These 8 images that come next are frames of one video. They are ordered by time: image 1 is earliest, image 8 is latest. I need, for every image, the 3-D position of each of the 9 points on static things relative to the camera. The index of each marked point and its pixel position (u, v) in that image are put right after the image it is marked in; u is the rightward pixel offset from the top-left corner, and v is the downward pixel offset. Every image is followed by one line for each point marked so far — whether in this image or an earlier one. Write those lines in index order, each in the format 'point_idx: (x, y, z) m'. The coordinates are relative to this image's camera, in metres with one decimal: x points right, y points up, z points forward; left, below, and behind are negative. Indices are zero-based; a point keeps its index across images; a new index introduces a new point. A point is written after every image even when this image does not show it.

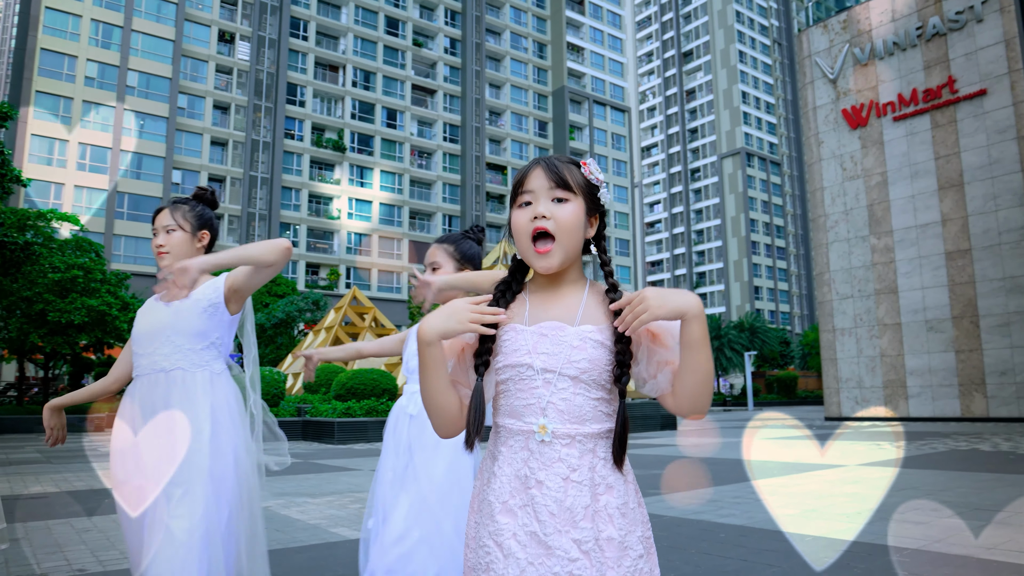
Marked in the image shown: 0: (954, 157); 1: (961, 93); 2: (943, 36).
0: (+12.7, +3.8, +19.3) m
1: (+12.9, +5.7, +19.2) m
2: (+12.6, +7.5, +19.7) m
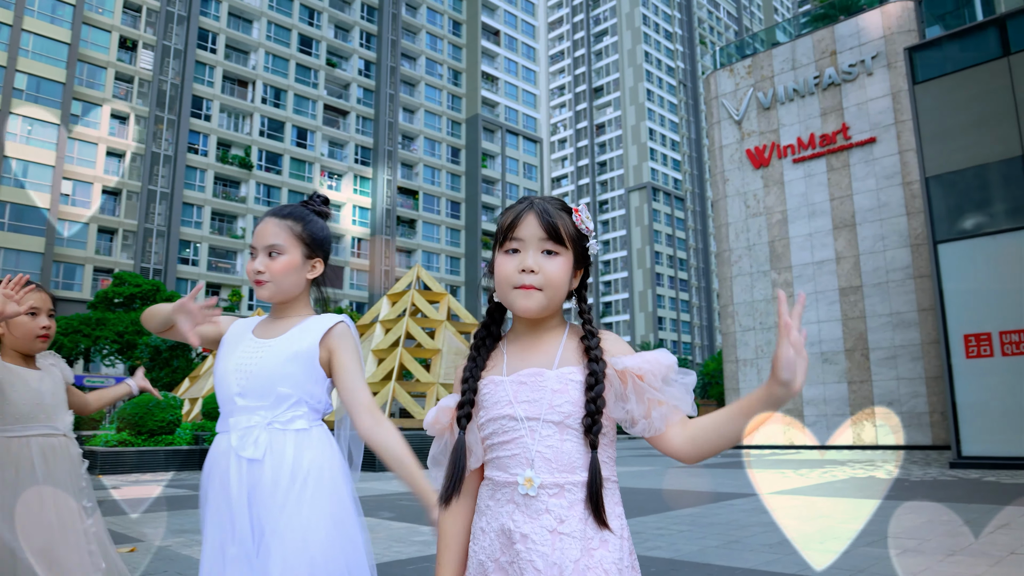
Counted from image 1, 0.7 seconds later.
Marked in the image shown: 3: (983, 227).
0: (+10.4, +2.8, +20.7) m
1: (+10.6, +4.6, +20.6) m
2: (+10.3, +6.4, +21.2) m
3: (+9.1, +1.2, +12.9) m
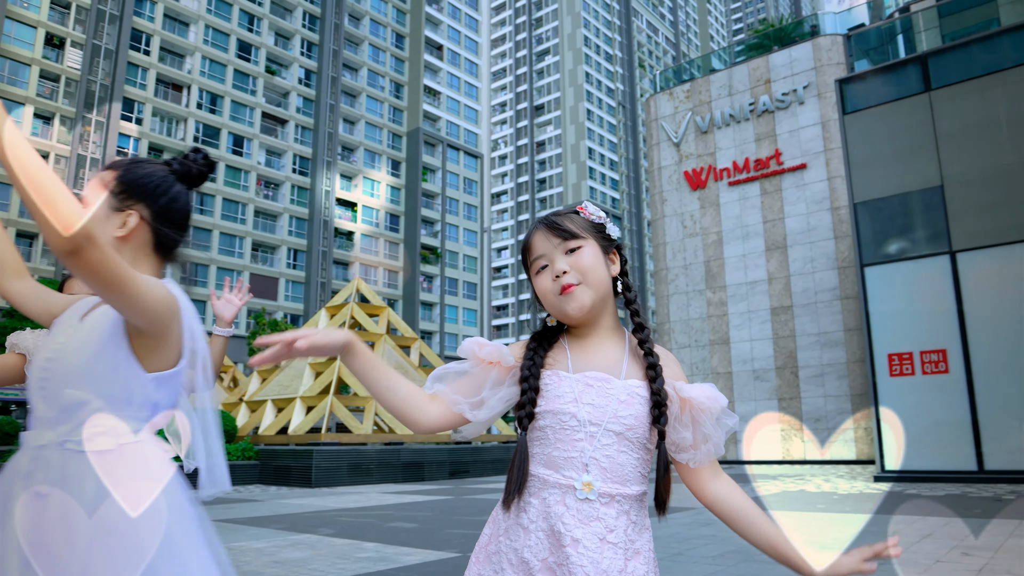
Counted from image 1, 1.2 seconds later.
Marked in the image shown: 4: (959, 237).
0: (+8.6, +2.1, +21.6) m
1: (+8.8, +4.0, +21.5) m
2: (+8.6, +5.8, +22.1) m
3: (+8.0, +0.8, +13.6) m
4: (+8.7, +1.0, +13.0) m
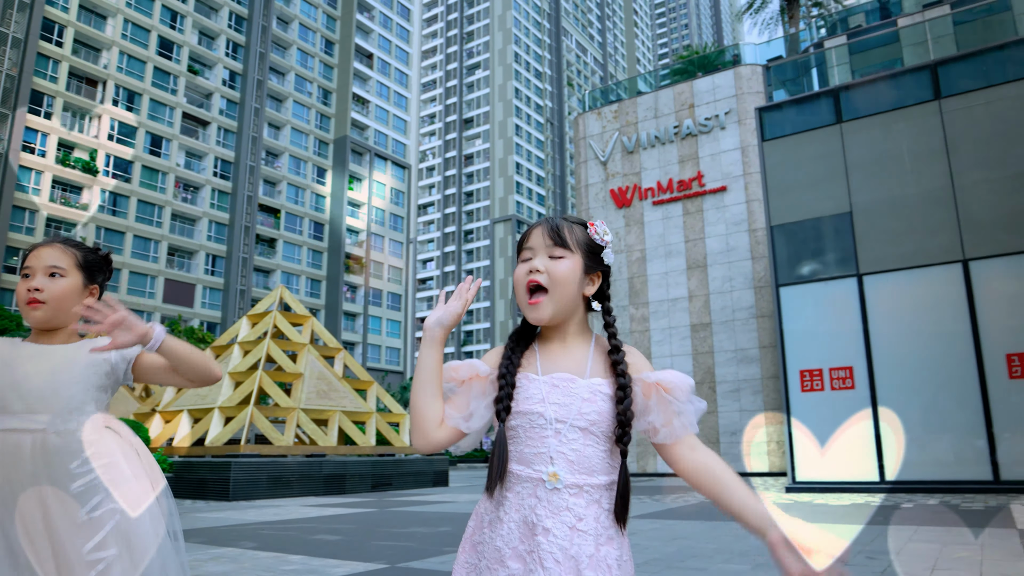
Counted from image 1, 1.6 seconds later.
0: (+6.3, +1.6, +22.3) m
1: (+6.5, +3.4, +22.4) m
2: (+6.2, +5.2, +22.9) m
3: (+6.5, +0.3, +14.3) m
4: (+7.3, +0.5, +13.8) m
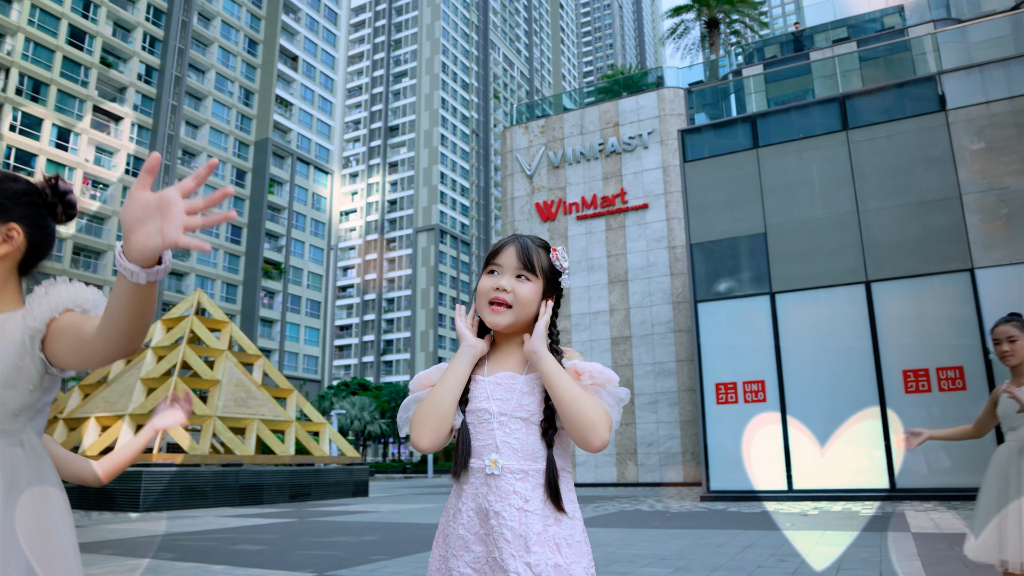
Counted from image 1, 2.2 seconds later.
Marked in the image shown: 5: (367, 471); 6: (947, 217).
0: (+3.8, +1.1, +22.9) m
1: (+4.1, +2.9, +23.0) m
2: (+3.7, +4.7, +23.5) m
3: (+4.9, 0.0, +14.9) m
4: (+5.8, +0.2, +14.5) m
5: (-3.7, -4.6, +17.0) m
6: (+8.7, +1.4, +13.2) m
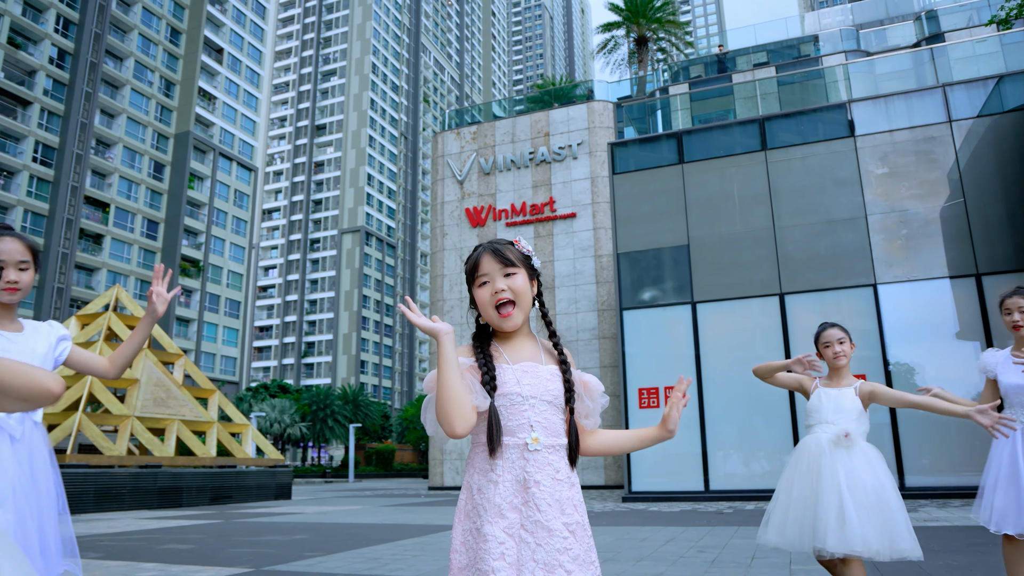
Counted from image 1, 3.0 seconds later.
0: (+1.3, +0.8, +23.3) m
1: (+1.7, +2.6, +23.5) m
2: (+1.3, +4.5, +24.0) m
3: (+3.4, -0.2, +15.5) m
4: (+4.3, -0.1, +15.2) m
5: (-5.5, -4.6, +16.6) m
6: (+7.3, +1.1, +14.3) m
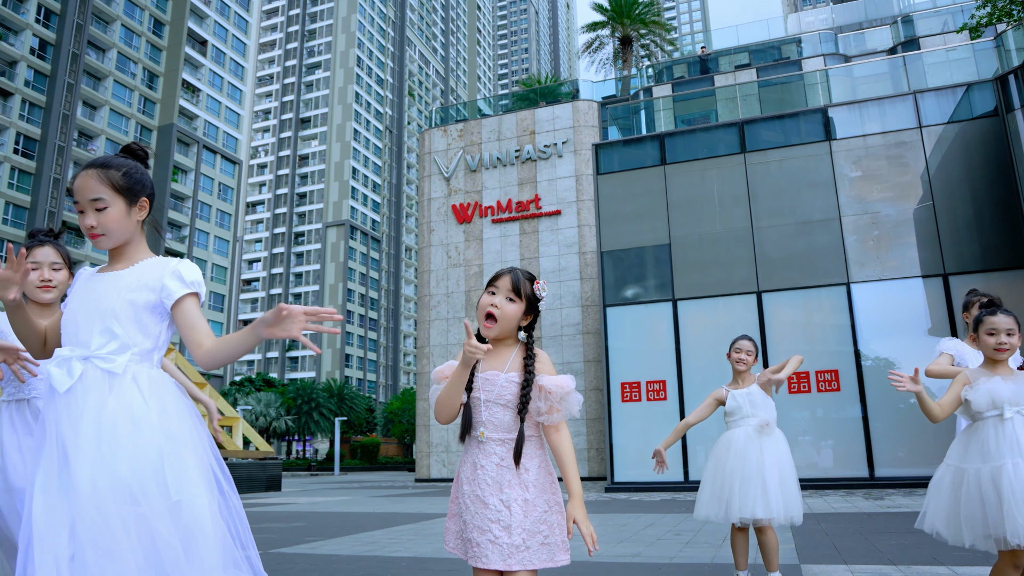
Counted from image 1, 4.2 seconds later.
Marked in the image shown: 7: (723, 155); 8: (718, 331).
0: (+0.8, +1.0, +23.7) m
1: (+1.2, +2.8, +23.9) m
2: (+0.8, +4.6, +24.4) m
3: (+3.1, -0.2, +16.0) m
4: (+4.0, 0.0, +15.7) m
5: (-5.9, -4.5, +16.9) m
6: (+7.0, +1.2, +14.8) m
7: (+5.0, +3.2, +16.0) m
8: (+4.7, -1.0, +15.2) m
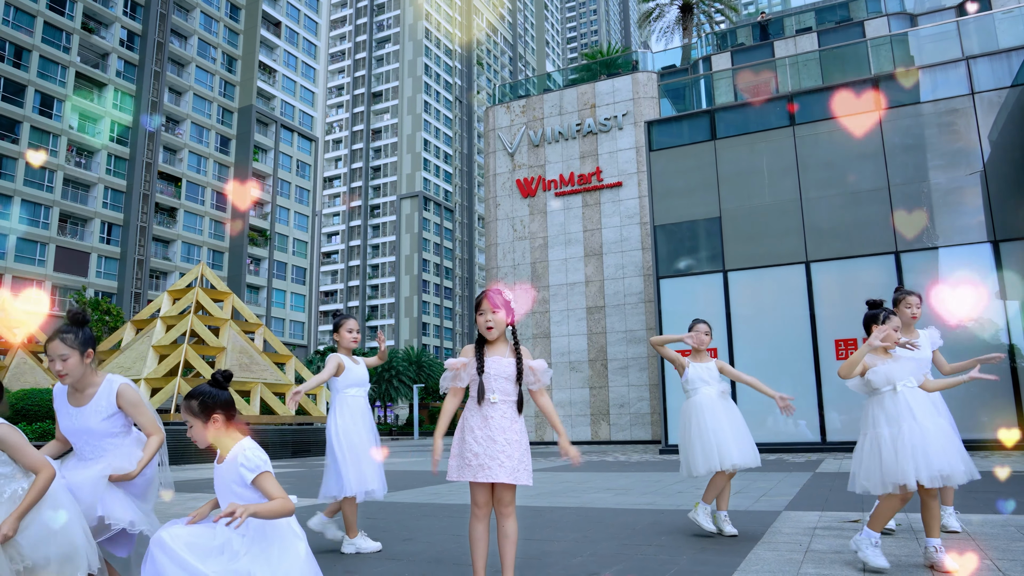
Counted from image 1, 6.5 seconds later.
0: (+3.1, +2.0, +24.4) m
1: (+3.4, +3.8, +24.4) m
2: (+3.0, +5.7, +24.9) m
3: (+4.4, +0.5, +16.5) m
4: (+5.3, +0.7, +16.2) m
5: (-4.2, -4.0, +18.6) m
6: (+8.2, +1.8, +14.9) m
7: (+6.4, +3.9, +16.2) m
8: (+6.0, -0.3, +15.6) m
